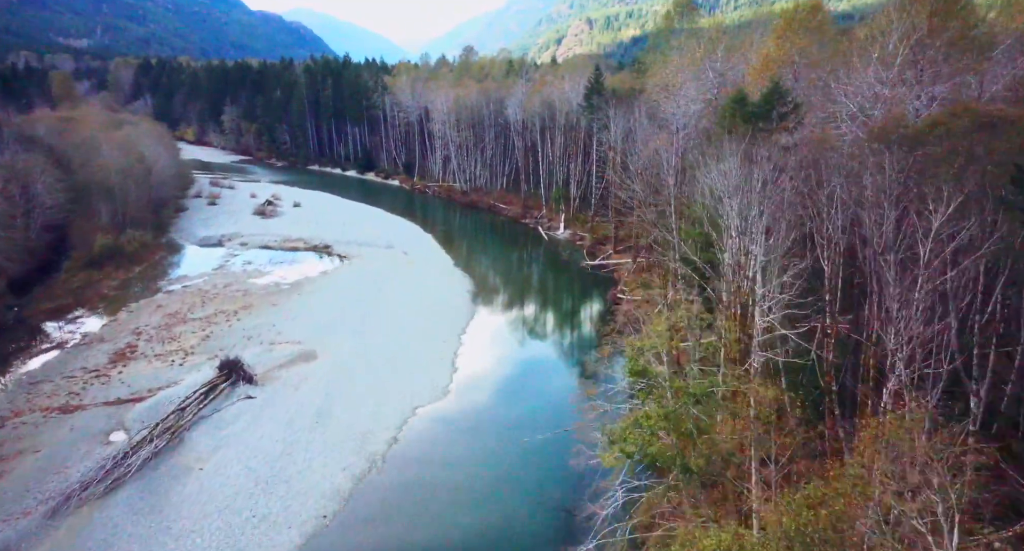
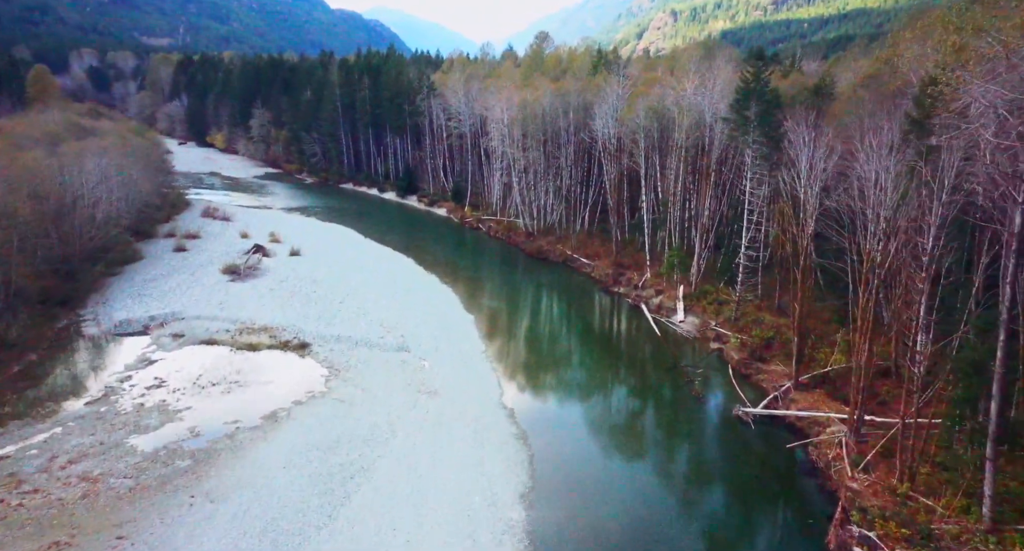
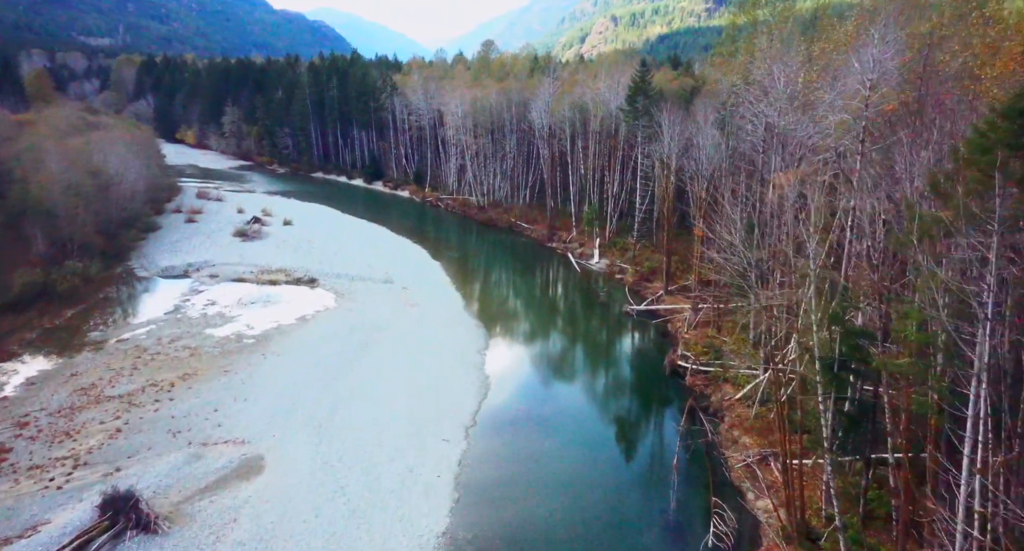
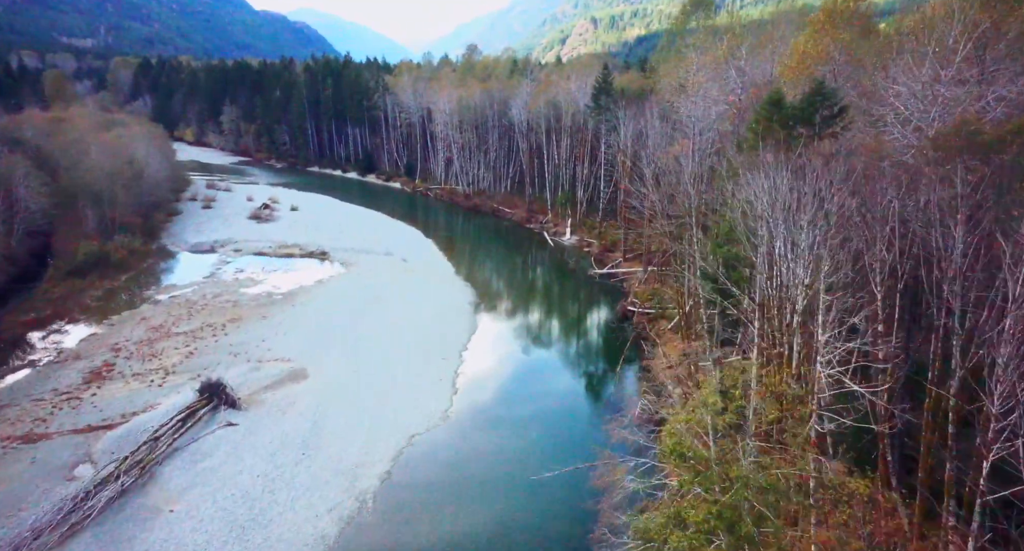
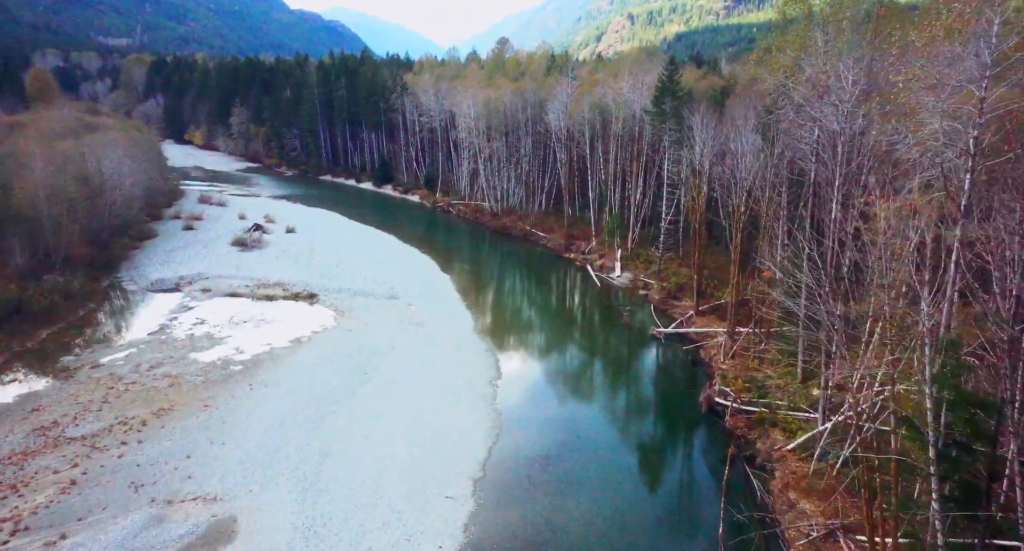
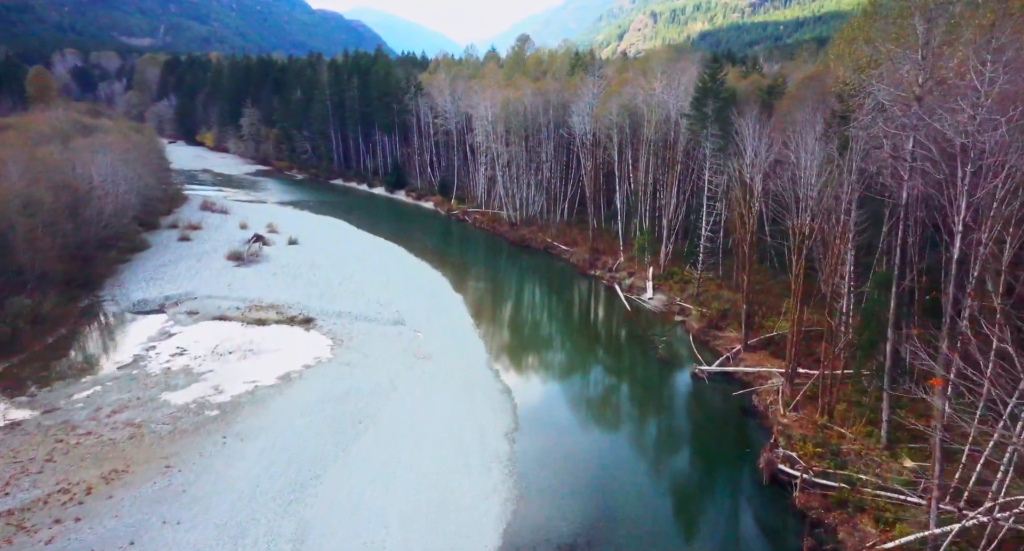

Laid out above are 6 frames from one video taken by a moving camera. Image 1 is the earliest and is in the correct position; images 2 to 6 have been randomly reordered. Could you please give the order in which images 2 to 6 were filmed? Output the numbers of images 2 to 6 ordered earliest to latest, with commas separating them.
4, 3, 5, 6, 2
